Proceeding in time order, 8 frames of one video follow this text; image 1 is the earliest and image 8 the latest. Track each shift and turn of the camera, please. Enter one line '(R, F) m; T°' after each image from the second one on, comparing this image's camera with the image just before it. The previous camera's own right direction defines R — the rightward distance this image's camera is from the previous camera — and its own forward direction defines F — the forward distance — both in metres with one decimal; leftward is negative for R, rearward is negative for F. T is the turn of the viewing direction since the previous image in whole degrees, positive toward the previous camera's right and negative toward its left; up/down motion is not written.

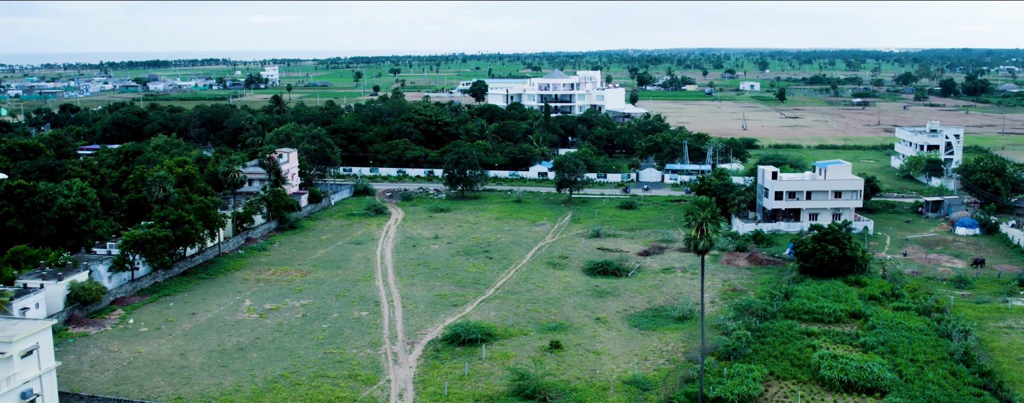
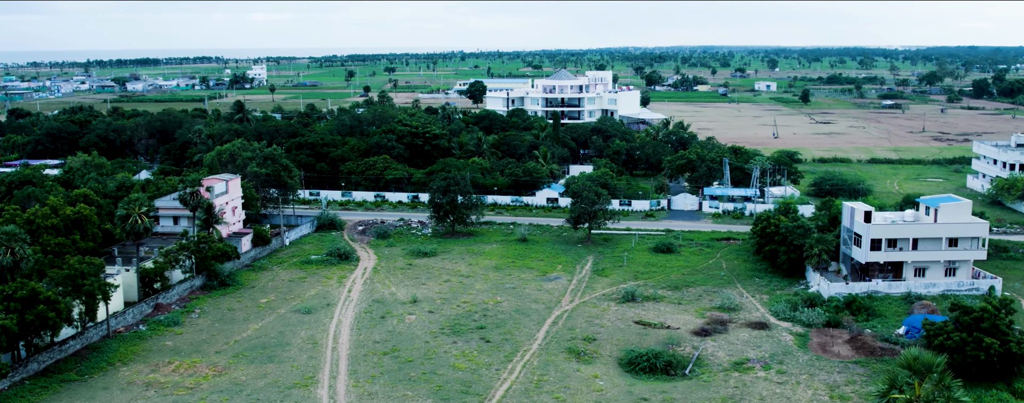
(-0.2, +11.6) m; 0°
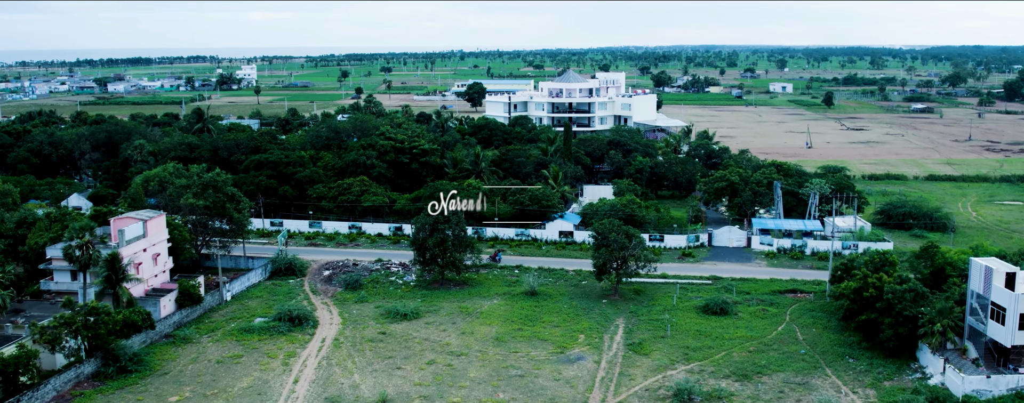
(-0.2, +9.5) m; 0°
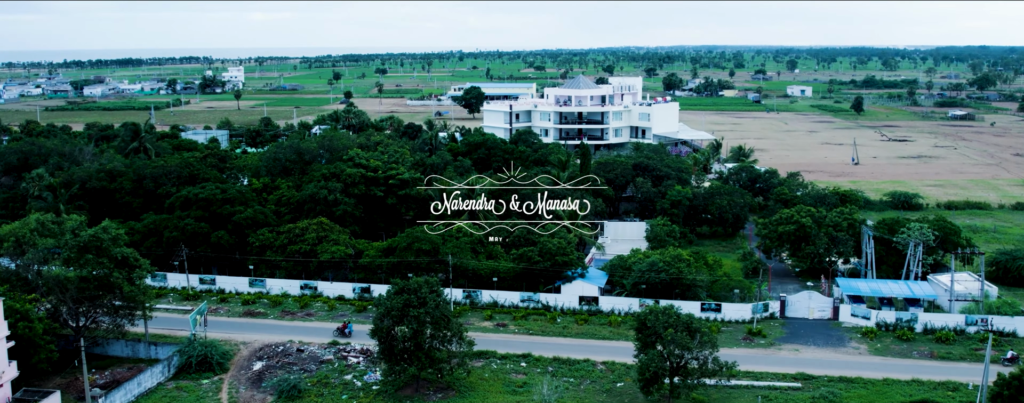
(-0.1, +10.5) m; 0°
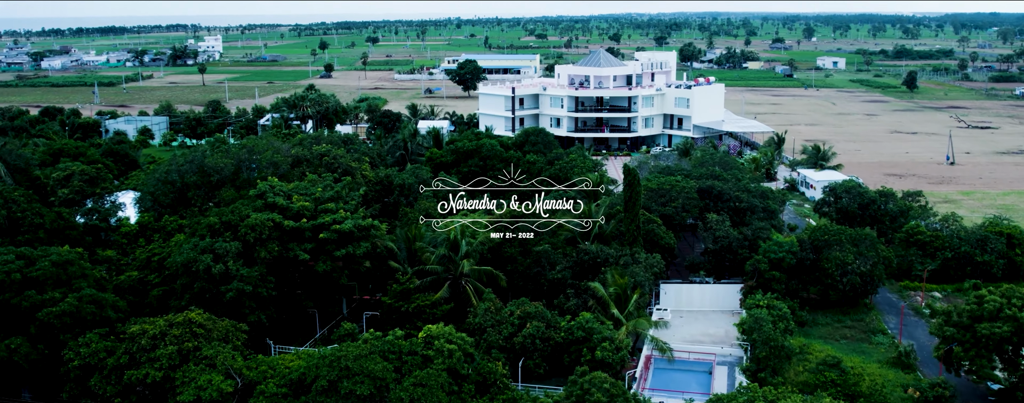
(-0.2, +14.8) m; 0°
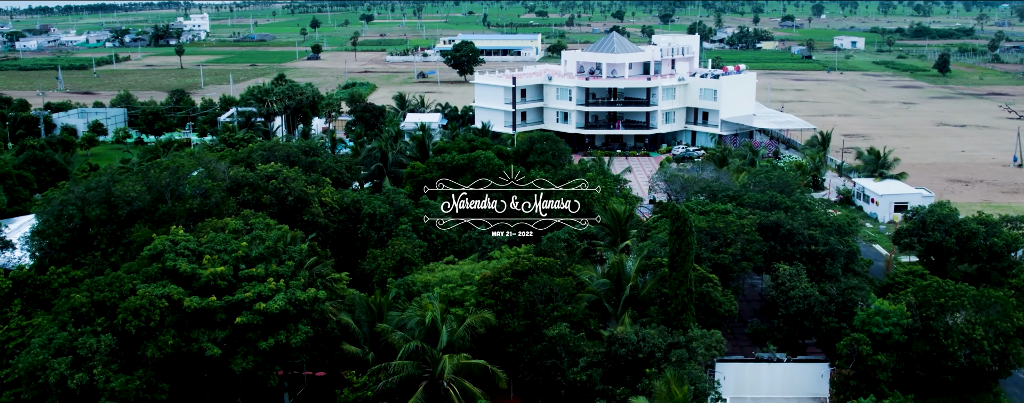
(-0.1, +7.3) m; 0°
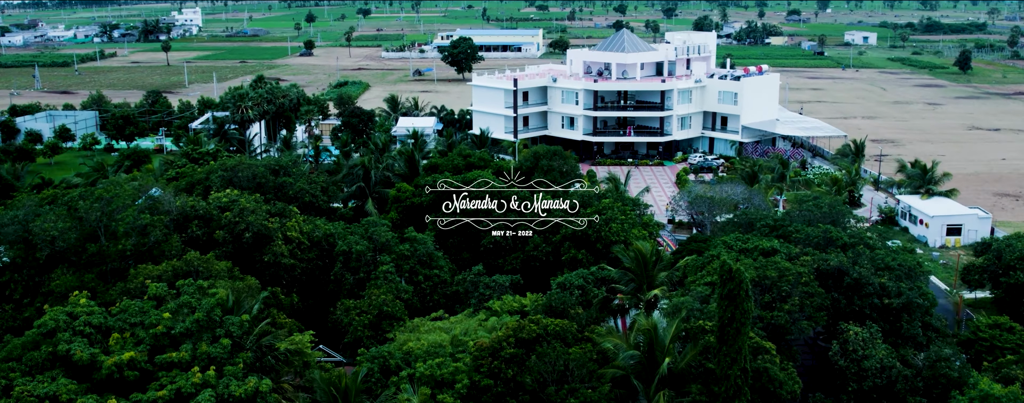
(-0.1, +4.2) m; 0°
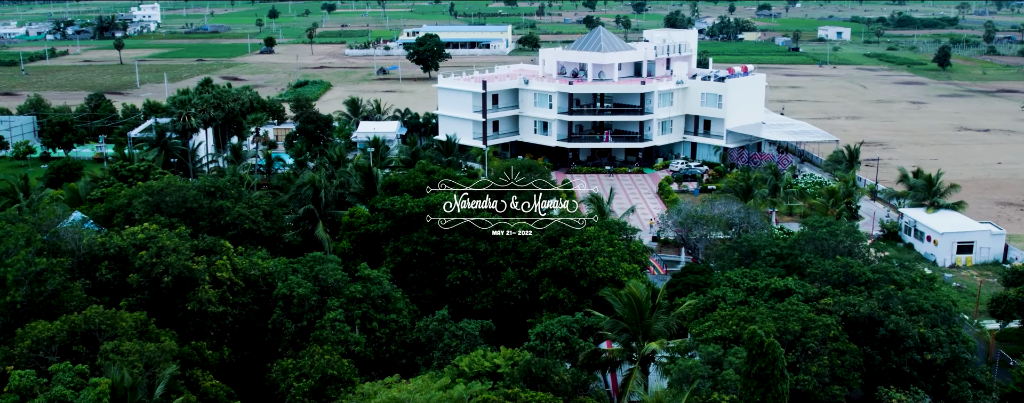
(0.0, +3.1) m; +2°
